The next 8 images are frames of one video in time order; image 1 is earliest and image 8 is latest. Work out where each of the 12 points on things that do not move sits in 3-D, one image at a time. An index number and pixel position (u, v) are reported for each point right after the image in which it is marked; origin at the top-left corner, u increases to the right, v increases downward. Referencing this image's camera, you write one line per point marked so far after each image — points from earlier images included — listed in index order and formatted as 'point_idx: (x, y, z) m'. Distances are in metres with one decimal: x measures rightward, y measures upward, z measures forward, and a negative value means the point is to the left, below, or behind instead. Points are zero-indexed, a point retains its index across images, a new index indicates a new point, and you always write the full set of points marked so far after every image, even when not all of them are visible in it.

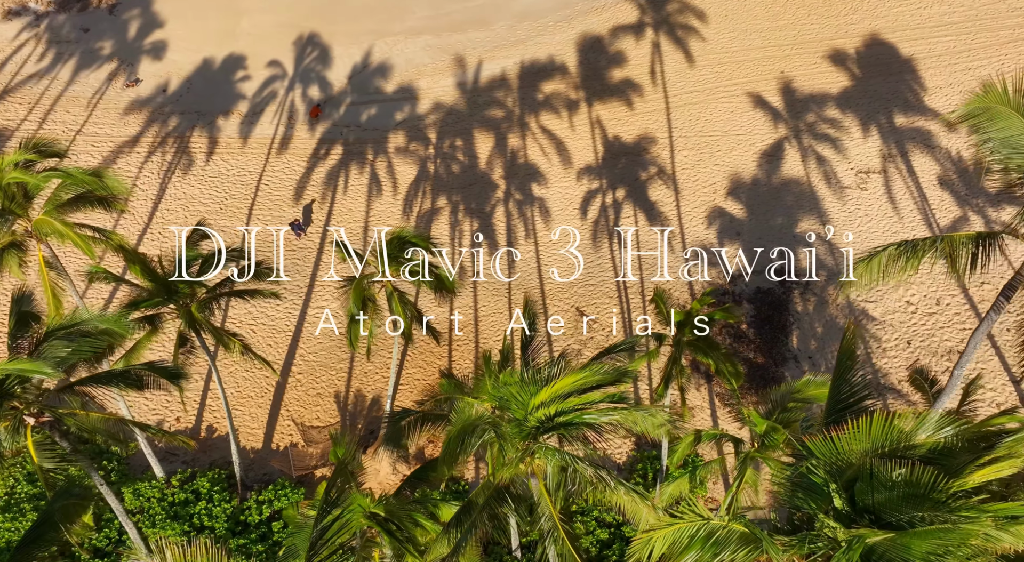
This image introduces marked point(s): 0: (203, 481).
0: (-5.9, -3.8, +18.4) m
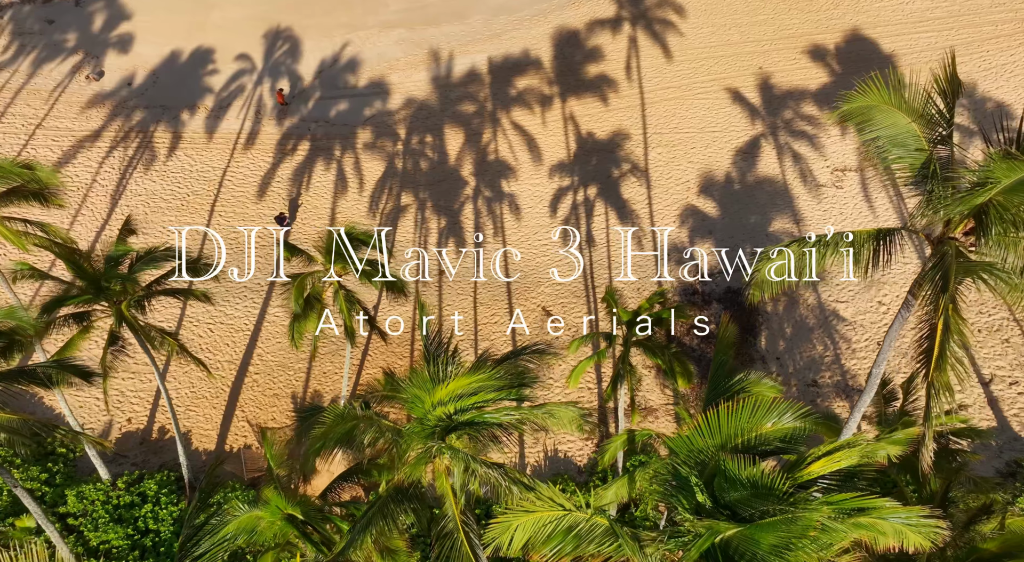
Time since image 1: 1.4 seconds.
0: (-6.7, -3.8, +17.9) m
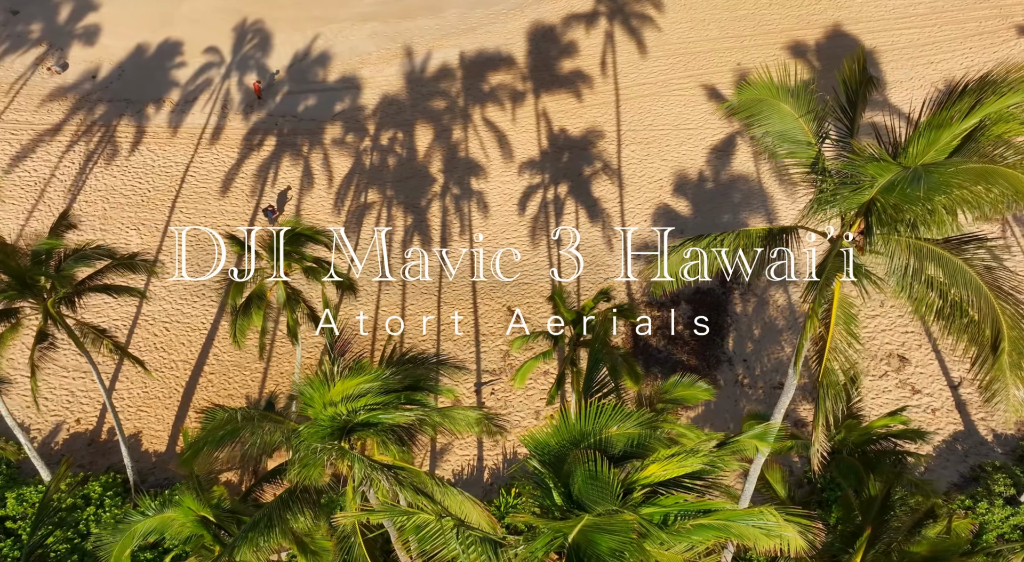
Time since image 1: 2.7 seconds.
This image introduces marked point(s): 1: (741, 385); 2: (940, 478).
0: (-7.6, -3.7, +17.5) m
1: (+4.7, -2.1, +19.7) m
2: (+7.7, -3.6, +17.6) m
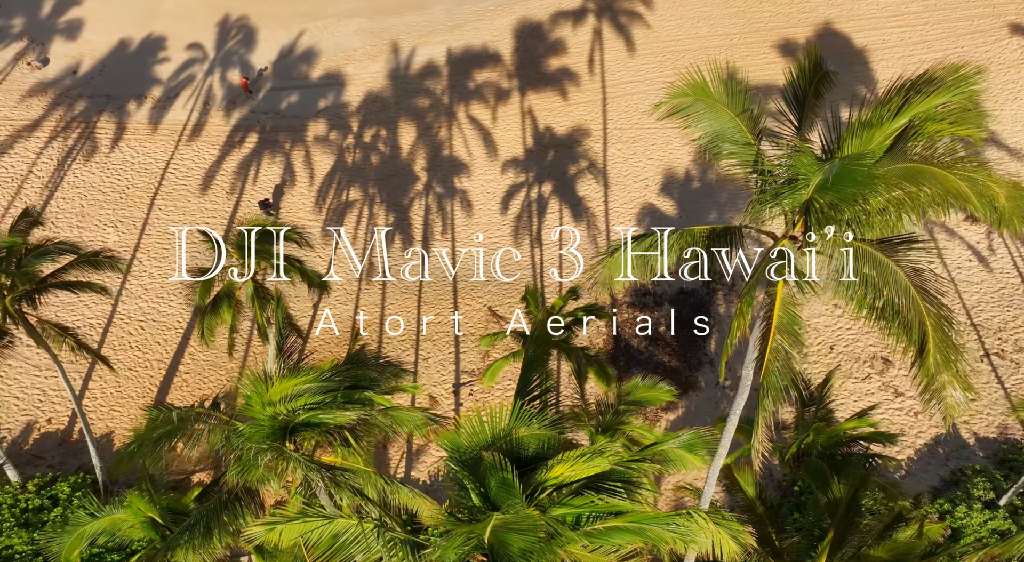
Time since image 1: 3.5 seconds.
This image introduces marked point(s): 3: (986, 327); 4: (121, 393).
0: (-8.1, -3.7, +17.2) m
1: (+4.3, -2.1, +19.4) m
2: (+7.3, -3.6, +17.3) m
3: (+9.8, -0.9, +20.0) m
4: (-7.9, -2.2, +19.5) m
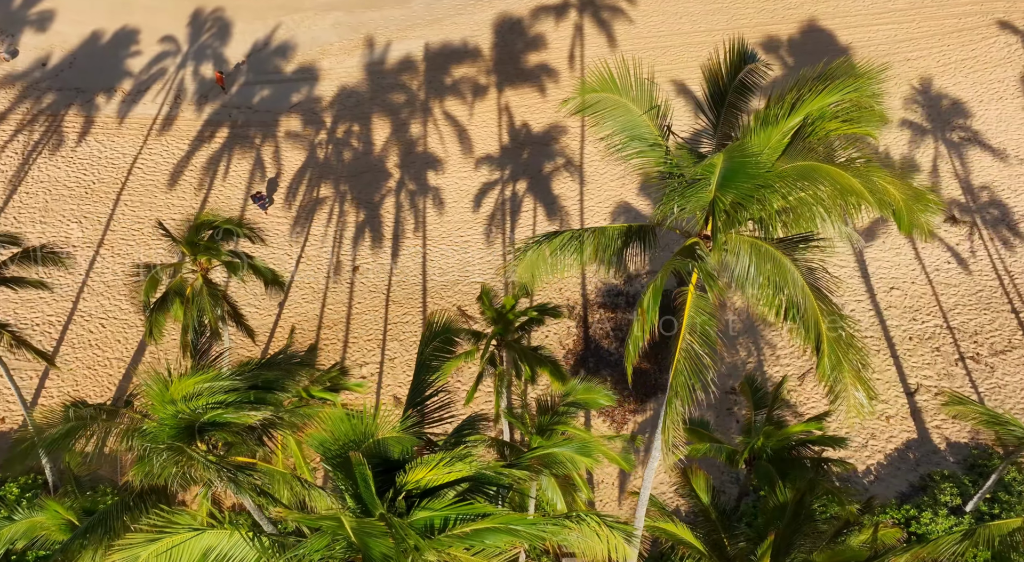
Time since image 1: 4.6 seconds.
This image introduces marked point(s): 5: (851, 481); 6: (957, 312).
0: (-8.8, -3.6, +16.8) m
1: (+3.6, -2.1, +19.0) m
2: (+6.6, -3.6, +16.9) m
3: (+9.1, -1.0, +19.5) m
4: (-8.6, -2.2, +19.1) m
5: (+6.0, -3.5, +17.1) m
6: (+9.2, -0.6, +19.9) m
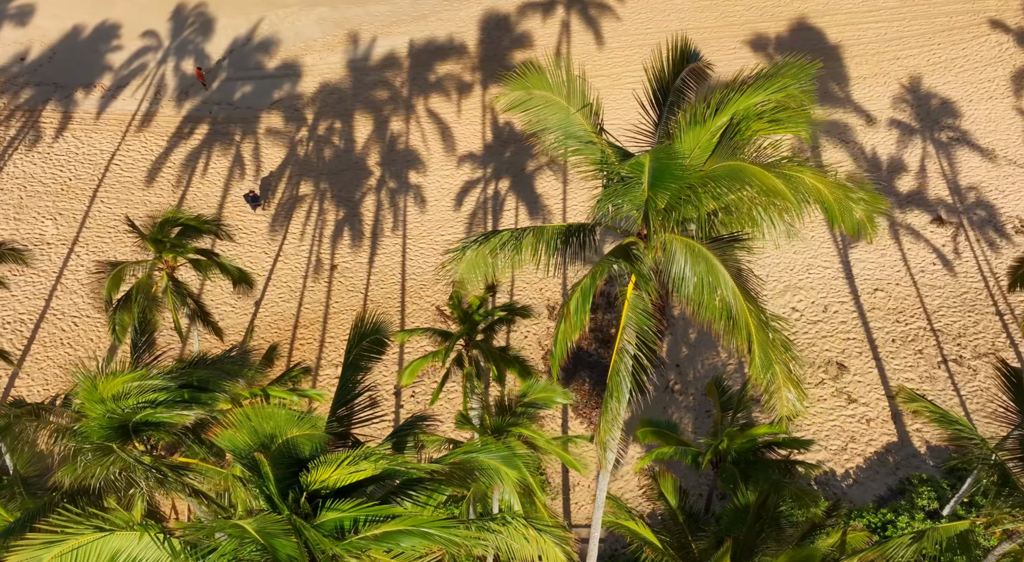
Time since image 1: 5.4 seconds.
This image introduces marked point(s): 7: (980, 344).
0: (-9.3, -3.6, +16.6) m
1: (+3.1, -2.1, +18.7) m
2: (+6.1, -3.7, +16.6) m
3: (+8.7, -1.0, +19.3) m
4: (-9.1, -2.1, +18.8) m
5: (+5.5, -3.6, +16.8) m
6: (+8.8, -0.7, +19.6) m
7: (+9.2, -1.2, +19.0) m
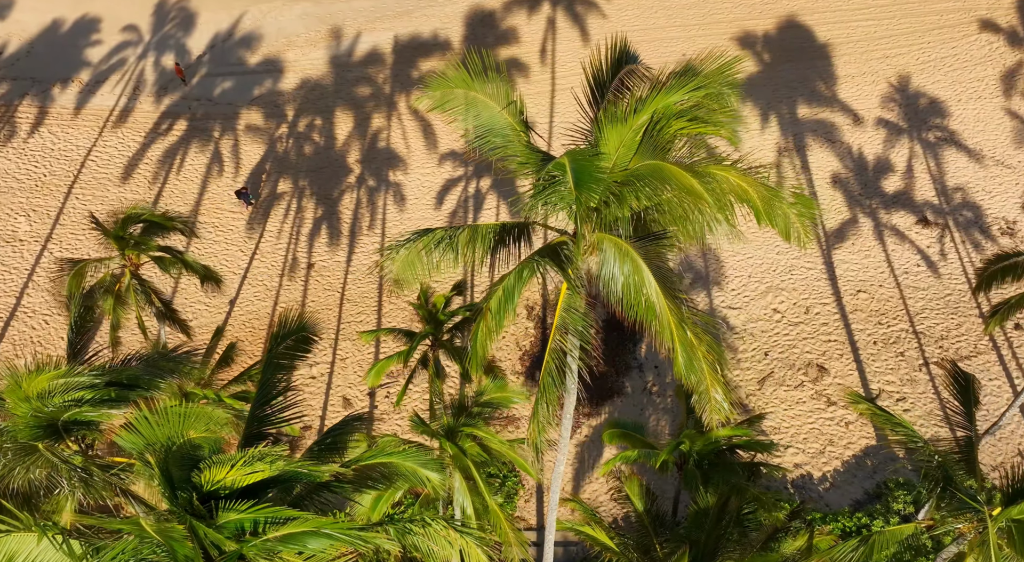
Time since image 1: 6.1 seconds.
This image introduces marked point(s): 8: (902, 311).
0: (-9.7, -3.5, +16.3) m
1: (+2.6, -2.2, +18.4) m
2: (+5.6, -3.7, +16.3) m
3: (+8.2, -1.1, +19.0) m
4: (-9.5, -2.1, +18.5) m
5: (+5.0, -3.6, +16.5) m
6: (+8.3, -0.7, +19.3) m
7: (+8.8, -1.3, +18.7) m
8: (+7.9, -0.6, +19.5) m
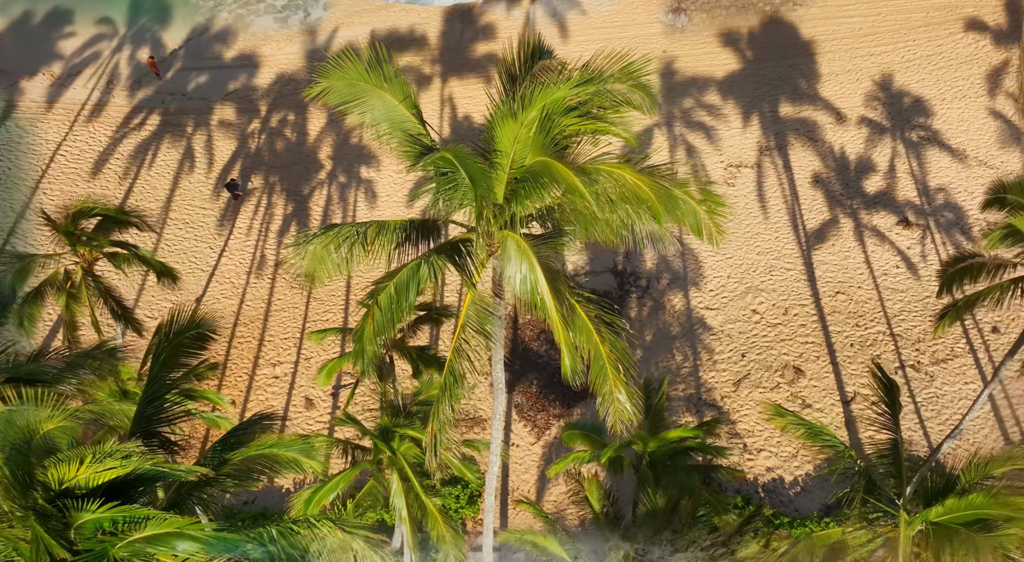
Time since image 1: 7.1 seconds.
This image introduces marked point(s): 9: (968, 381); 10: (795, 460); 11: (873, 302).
0: (-10.4, -3.4, +15.9) m
1: (+2.0, -2.1, +18.0) m
2: (+5.0, -3.7, +15.9) m
3: (+7.6, -1.1, +18.6) m
4: (-10.2, -2.0, +18.1) m
5: (+4.4, -3.6, +16.1) m
6: (+7.7, -0.7, +18.9) m
7: (+8.1, -1.3, +18.3) m
8: (+7.3, -0.6, +19.1) m
9: (+8.5, -1.9, +17.9) m
10: (+4.9, -3.1, +16.6) m
11: (+7.2, -0.4, +19.3) m
